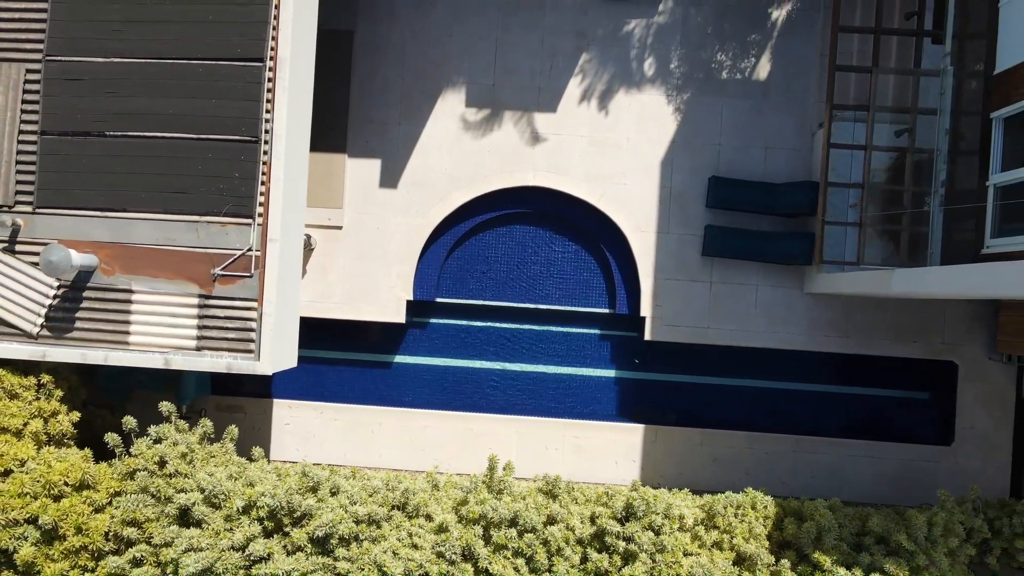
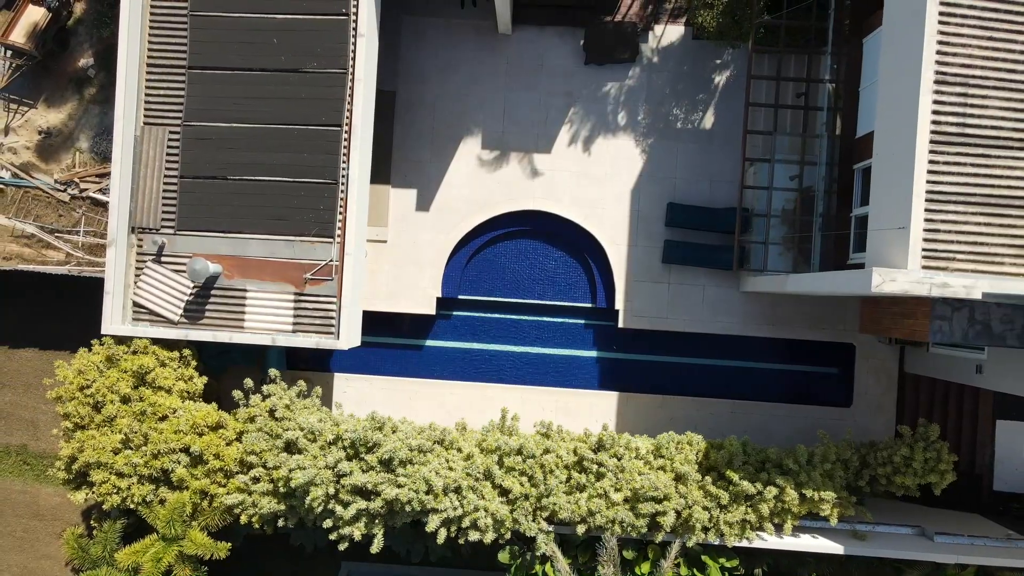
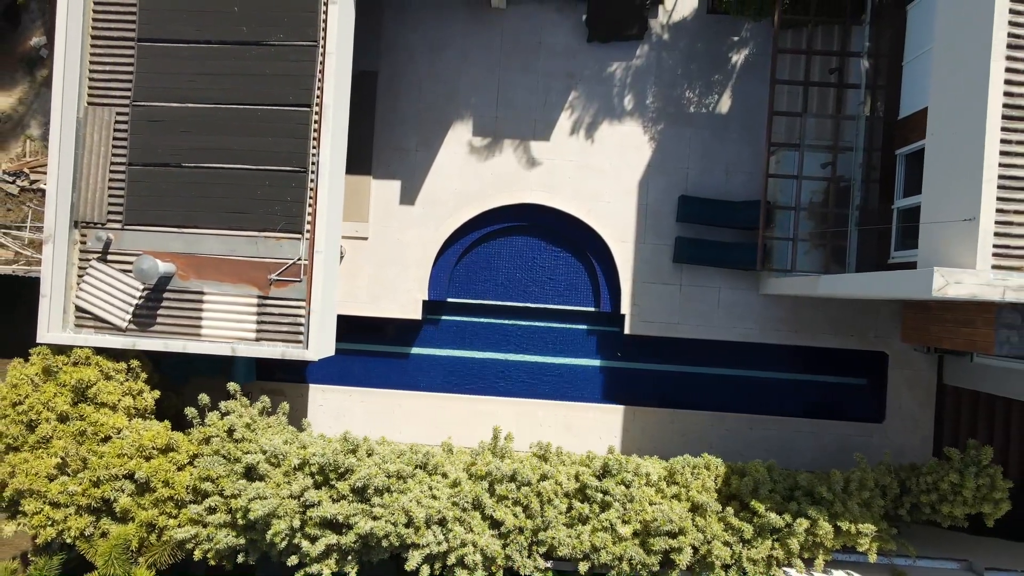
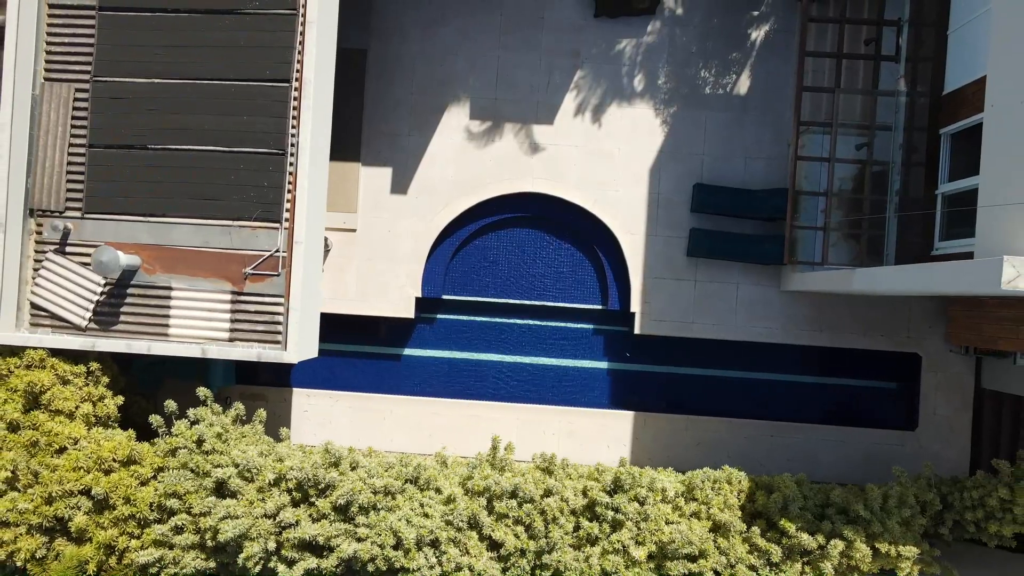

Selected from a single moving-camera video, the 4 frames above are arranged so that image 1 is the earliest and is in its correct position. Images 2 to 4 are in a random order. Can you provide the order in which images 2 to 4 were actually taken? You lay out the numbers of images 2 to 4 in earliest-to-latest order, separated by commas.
4, 3, 2
